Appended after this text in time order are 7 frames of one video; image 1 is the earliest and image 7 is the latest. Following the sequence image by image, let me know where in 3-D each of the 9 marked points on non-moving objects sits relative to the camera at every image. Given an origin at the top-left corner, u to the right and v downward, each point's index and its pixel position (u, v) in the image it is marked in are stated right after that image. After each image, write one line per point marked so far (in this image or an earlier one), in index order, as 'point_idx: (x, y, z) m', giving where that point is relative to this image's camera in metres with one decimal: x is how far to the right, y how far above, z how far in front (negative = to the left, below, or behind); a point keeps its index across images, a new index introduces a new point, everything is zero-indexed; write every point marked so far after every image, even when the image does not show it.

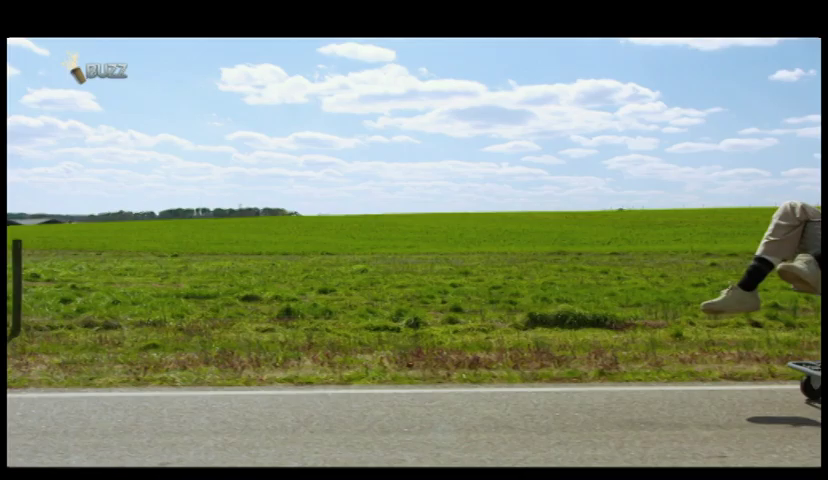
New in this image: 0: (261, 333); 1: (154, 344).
0: (-1.9, -1.1, +10.6) m
1: (-2.9, -1.2, +9.6) m
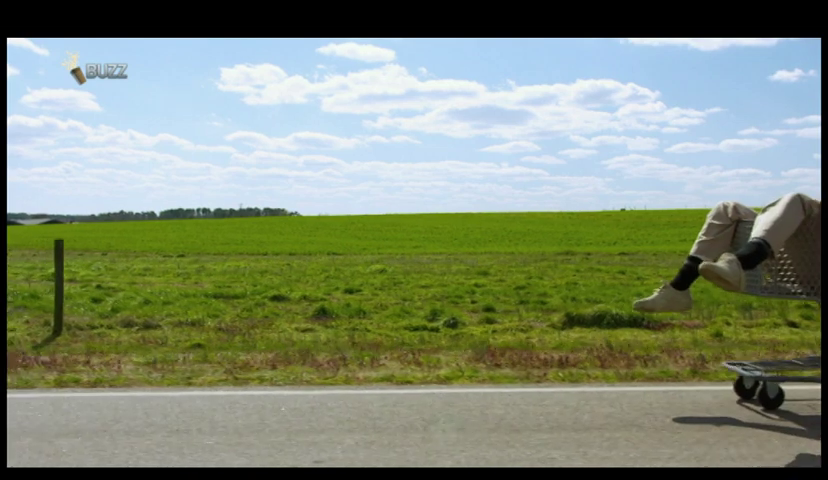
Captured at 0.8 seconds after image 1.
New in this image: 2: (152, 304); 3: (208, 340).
0: (-1.4, -1.1, +10.6) m
1: (-2.4, -1.2, +9.6) m
2: (-4.1, -1.0, +13.7) m
3: (-2.4, -1.2, +10.1) m
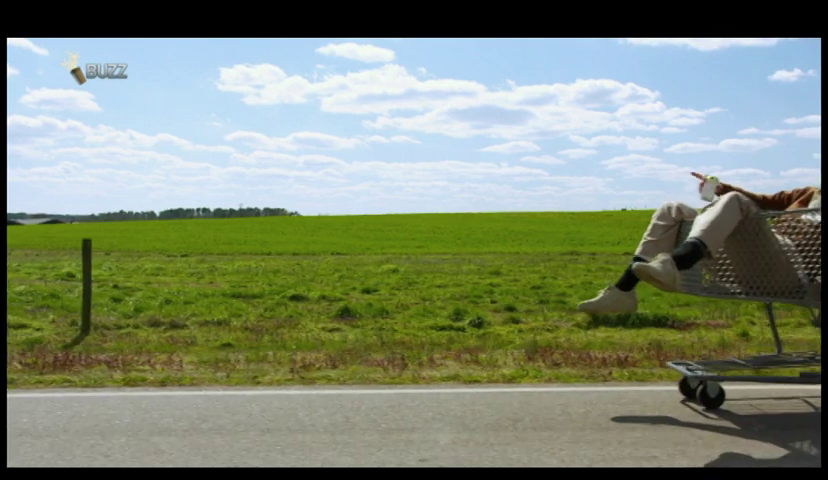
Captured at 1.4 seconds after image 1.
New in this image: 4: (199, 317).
0: (-1.0, -1.1, +10.6) m
1: (-2.0, -1.2, +9.6) m
2: (-3.8, -1.0, +13.7) m
3: (-2.0, -1.1, +10.1) m
4: (-2.9, -1.0, +11.8) m
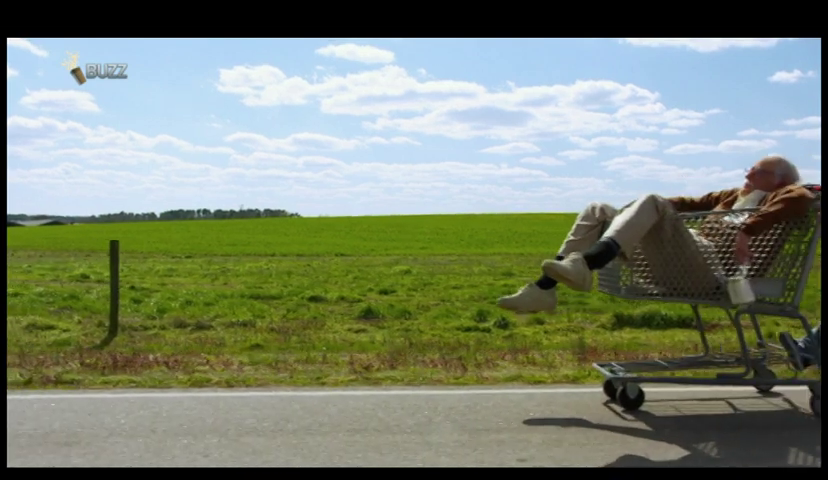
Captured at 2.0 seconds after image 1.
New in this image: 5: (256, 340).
0: (-0.7, -1.1, +10.6) m
1: (-1.7, -1.2, +9.7) m
2: (-3.4, -1.0, +13.7) m
3: (-1.7, -1.2, +10.1) m
4: (-2.6, -1.1, +11.8) m
5: (-1.8, -1.1, +10.0) m
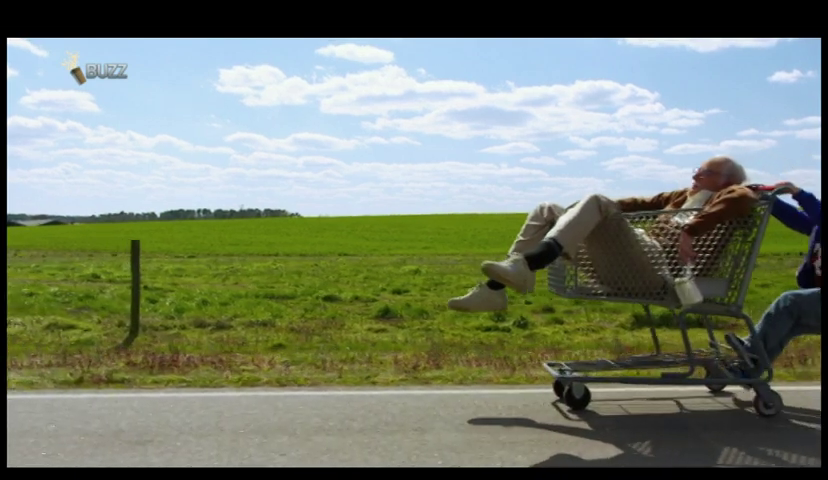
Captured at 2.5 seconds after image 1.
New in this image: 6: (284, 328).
0: (-0.5, -1.1, +10.6) m
1: (-1.5, -1.2, +9.7) m
2: (-3.2, -1.0, +13.7) m
3: (-1.5, -1.2, +10.1) m
4: (-2.3, -1.1, +11.8) m
5: (-1.6, -1.1, +10.0) m
6: (-1.6, -1.1, +11.0) m
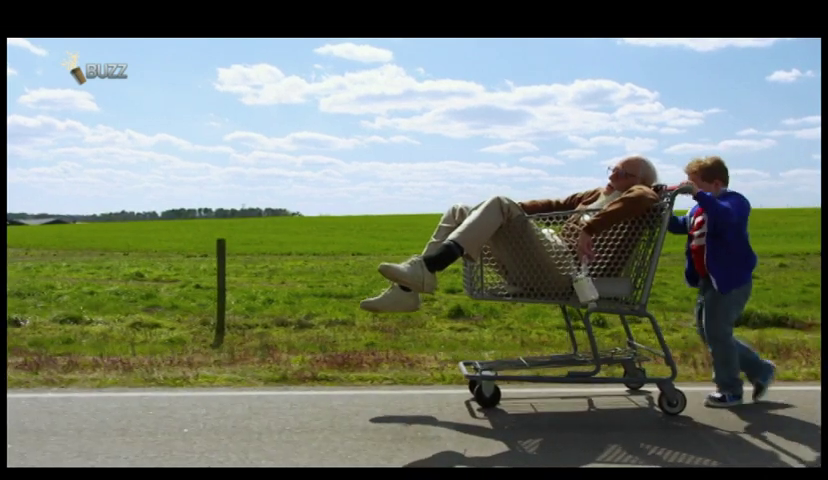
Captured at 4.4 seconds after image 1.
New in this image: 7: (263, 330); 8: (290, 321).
0: (+0.6, -1.1, +10.6) m
1: (-0.4, -1.2, +9.7) m
2: (-2.2, -1.0, +13.8) m
3: (-0.4, -1.1, +10.1) m
4: (-1.3, -1.0, +11.8) m
5: (-0.5, -1.1, +10.0) m
6: (-0.6, -1.1, +11.0) m
7: (-1.9, -1.1, +10.7) m
8: (-1.7, -1.1, +11.4) m
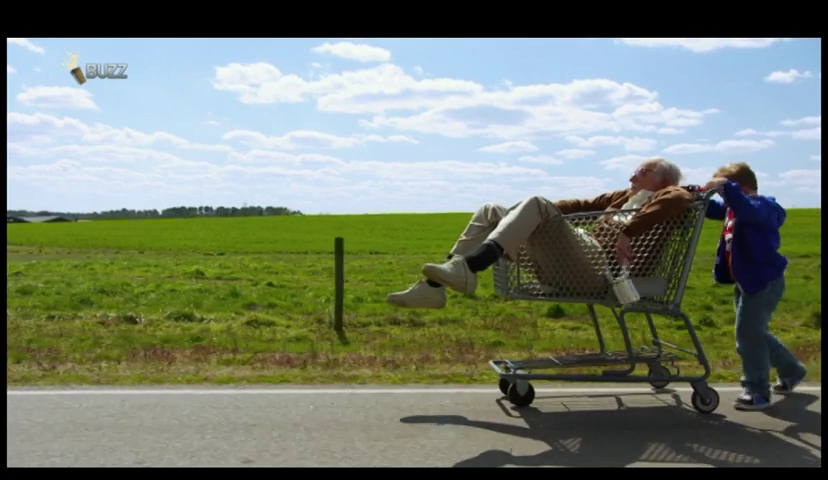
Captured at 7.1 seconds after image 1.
0: (+2.0, -1.1, +10.6) m
1: (+1.0, -1.1, +9.7) m
2: (-0.7, -1.0, +13.8) m
3: (+1.0, -1.1, +10.1) m
4: (+0.1, -1.0, +11.9) m
5: (+0.9, -1.1, +10.0) m
6: (+0.8, -1.1, +11.0) m
7: (-0.4, -1.1, +10.7) m
8: (-0.2, -1.0, +11.4) m
